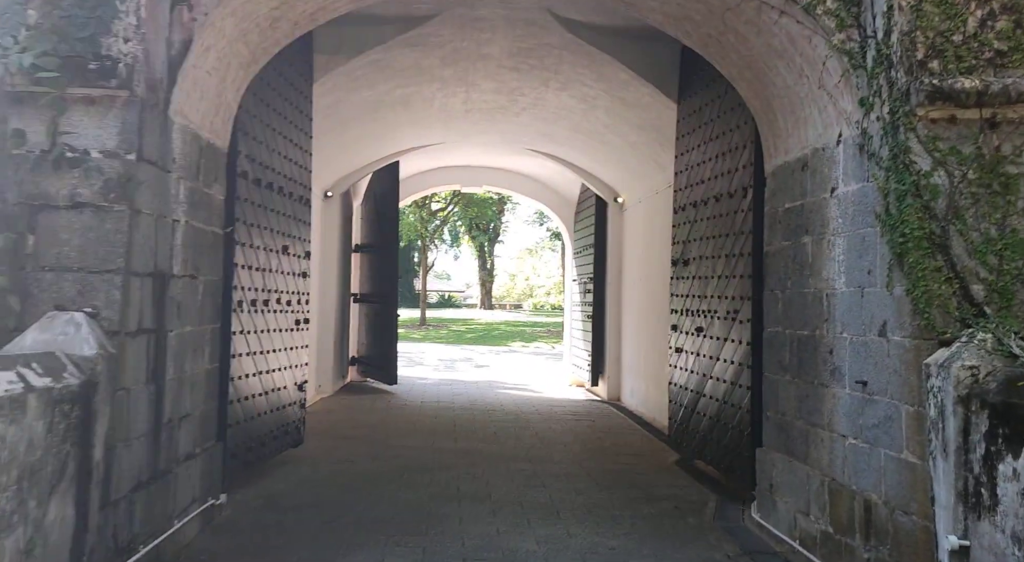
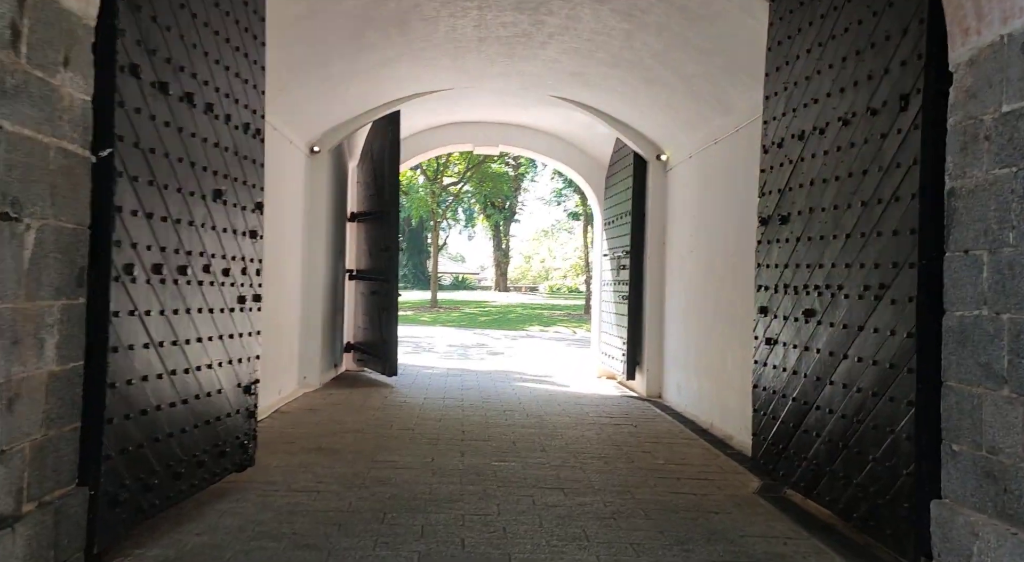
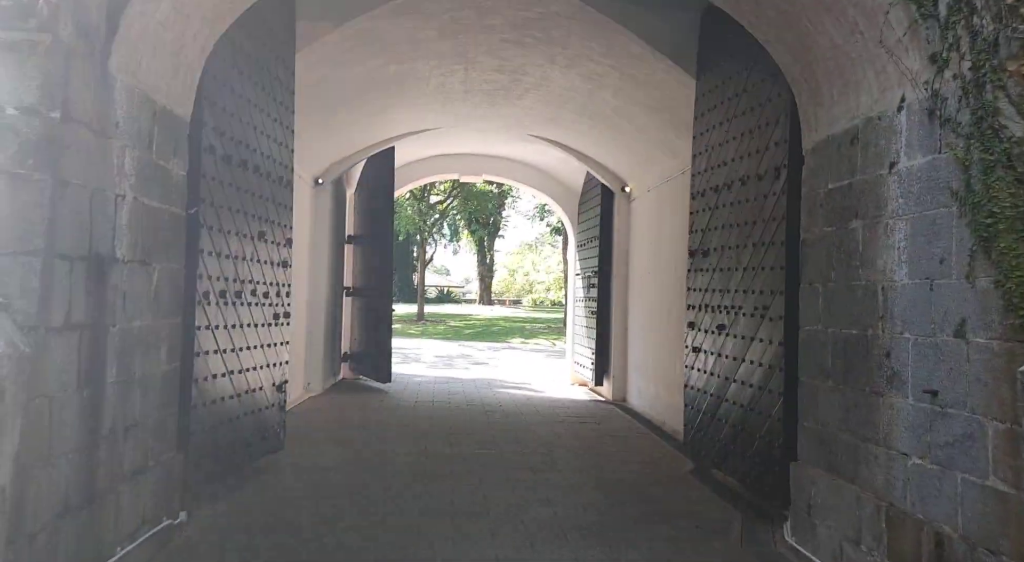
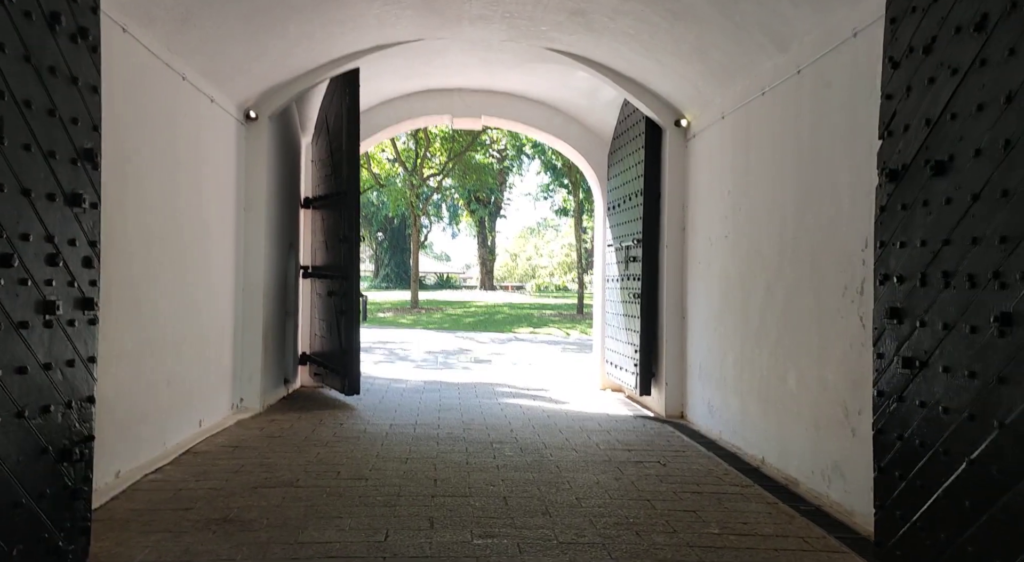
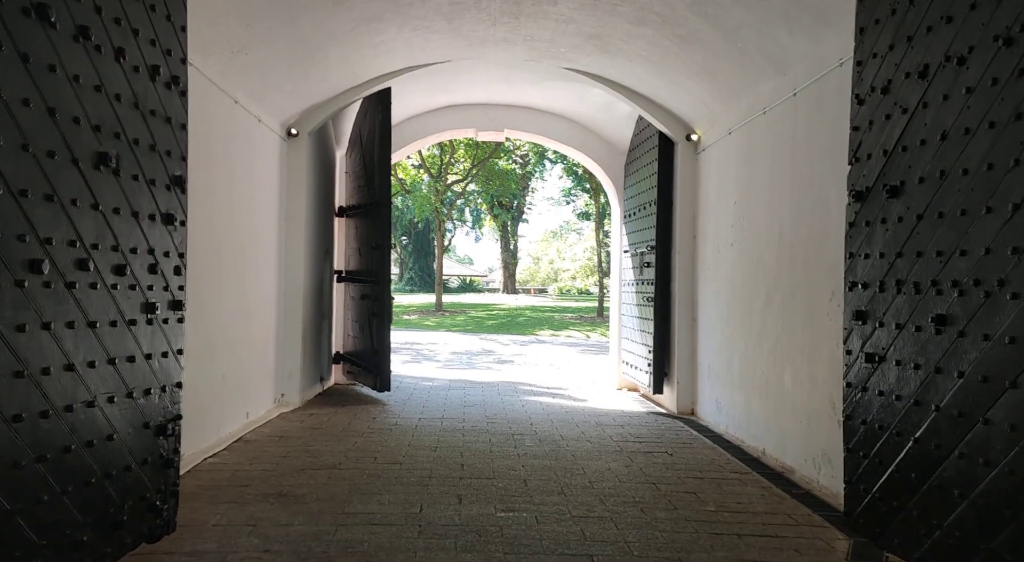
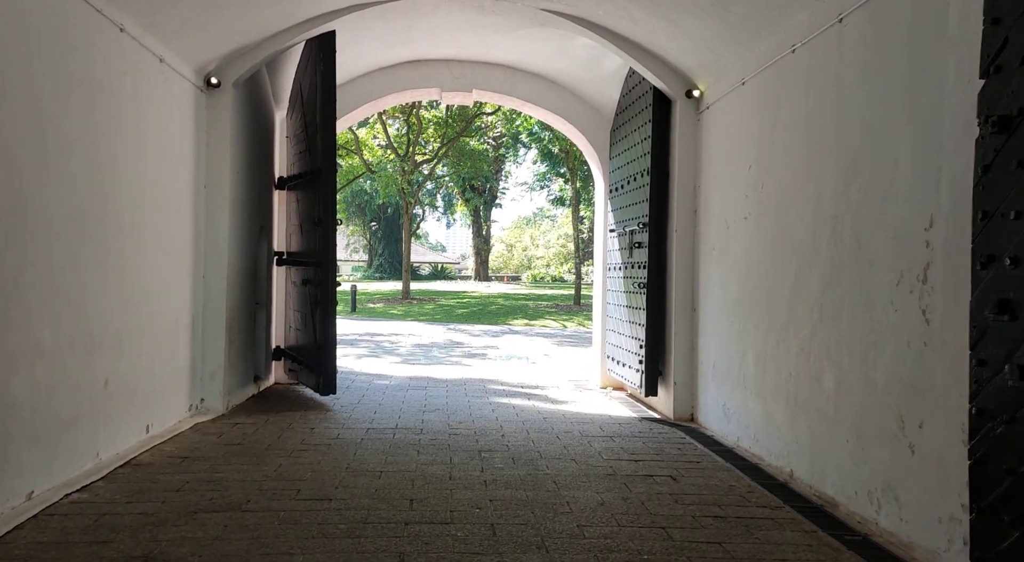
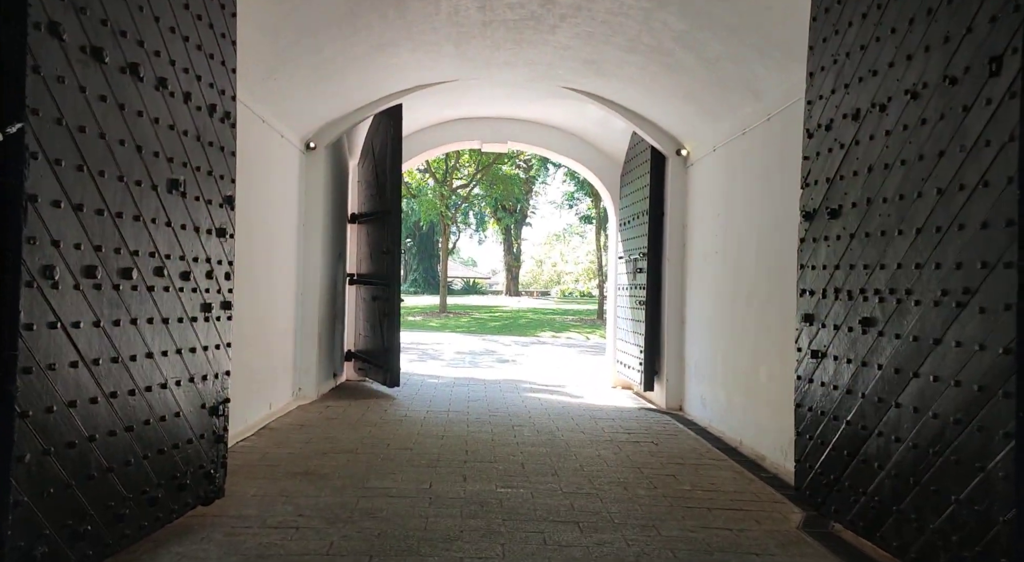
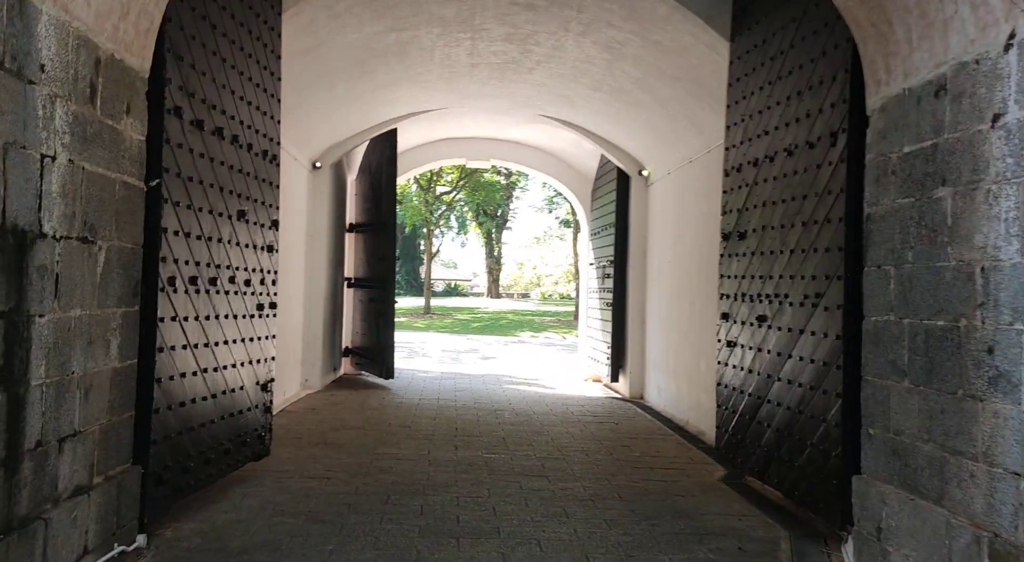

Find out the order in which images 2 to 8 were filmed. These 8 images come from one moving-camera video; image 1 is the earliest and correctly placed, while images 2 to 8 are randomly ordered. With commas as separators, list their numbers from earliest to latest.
3, 8, 2, 7, 5, 4, 6
